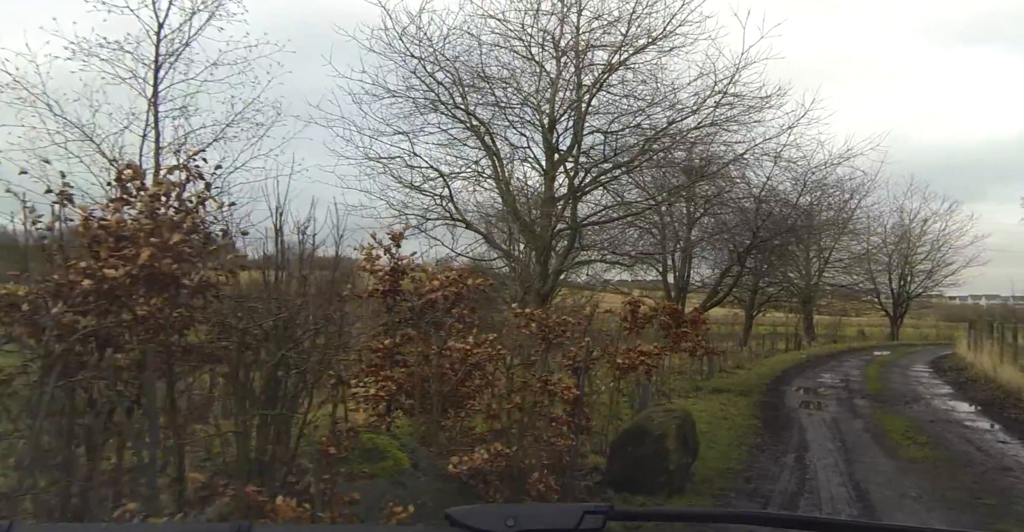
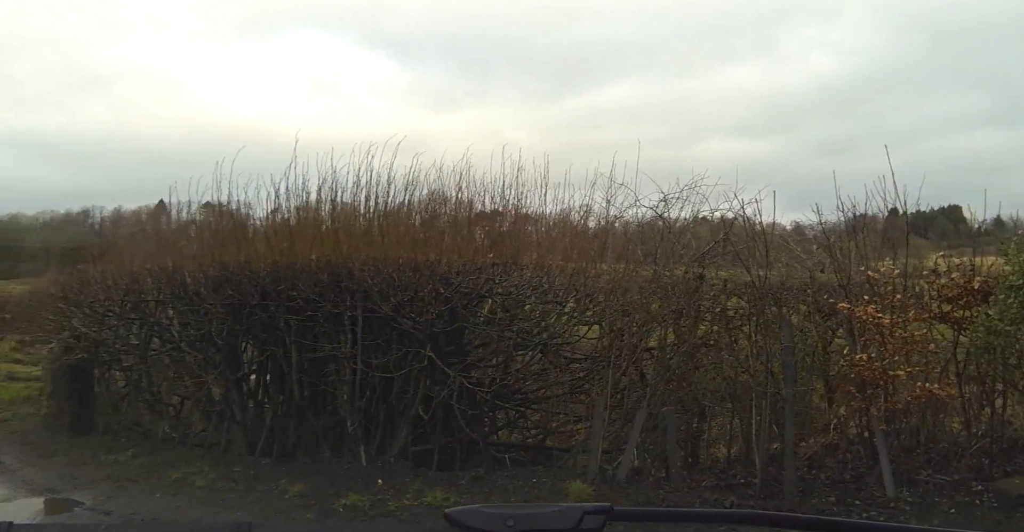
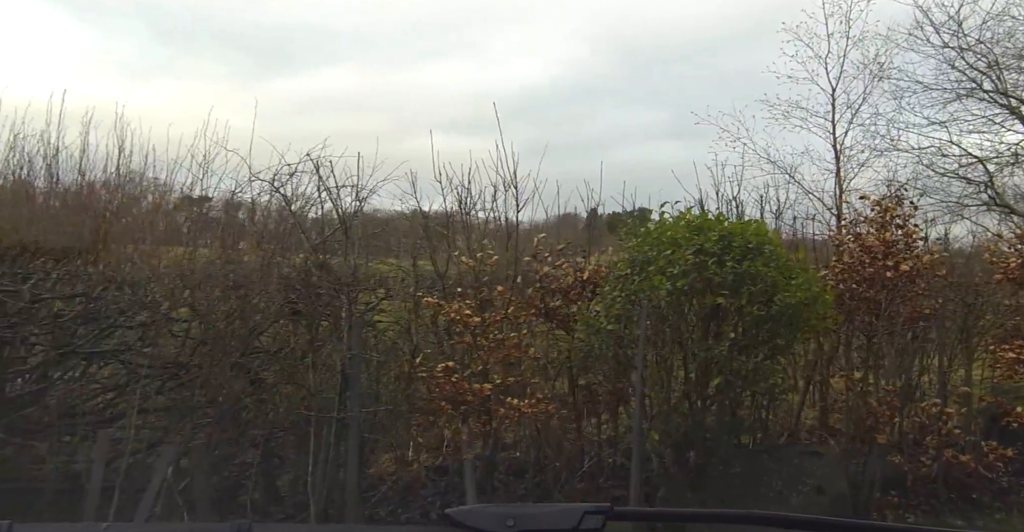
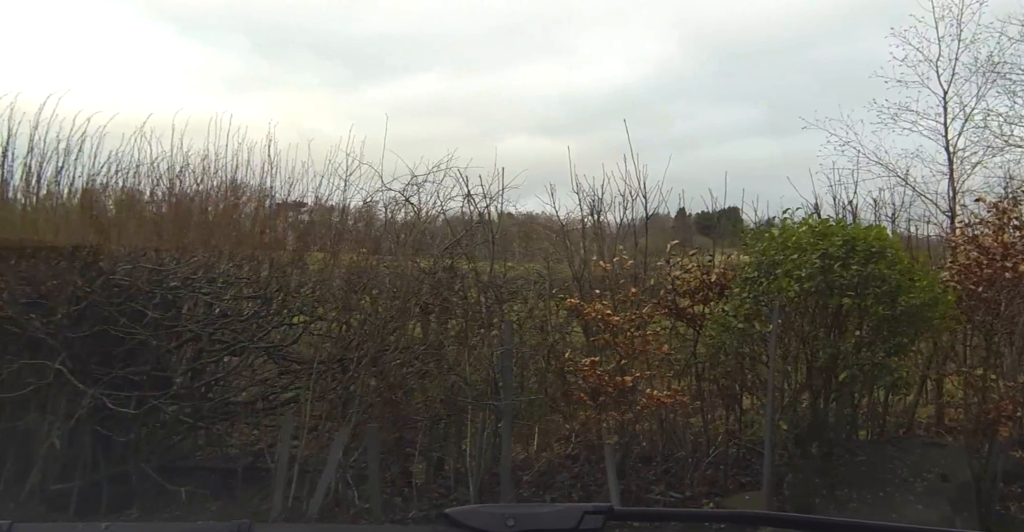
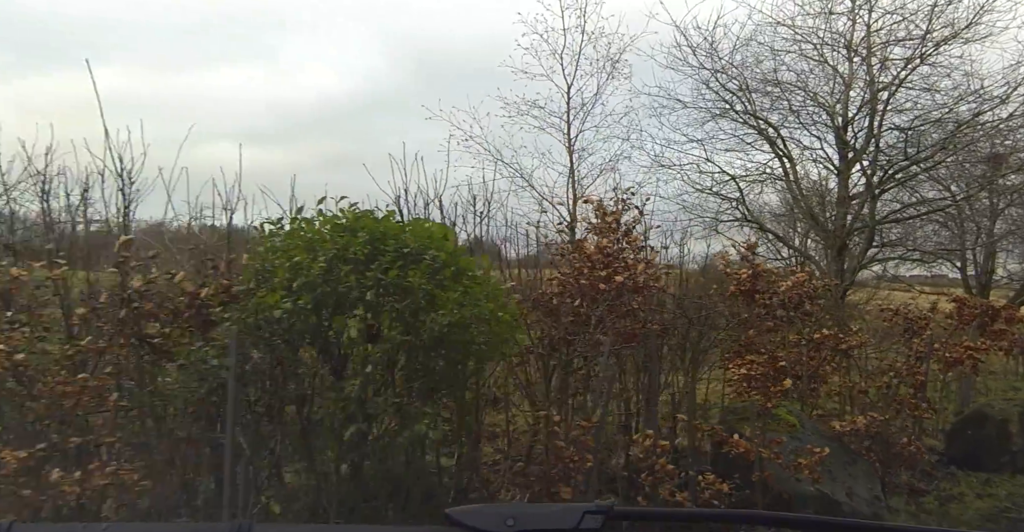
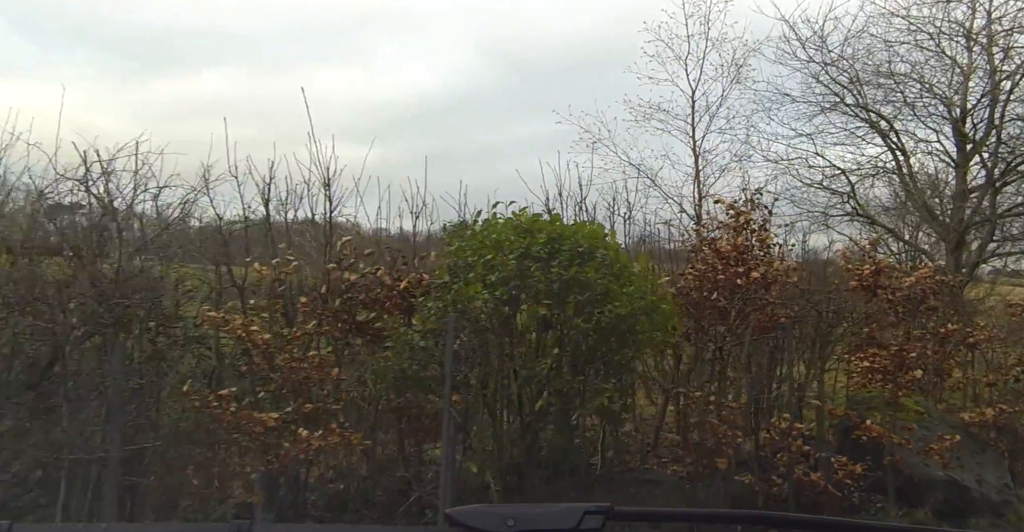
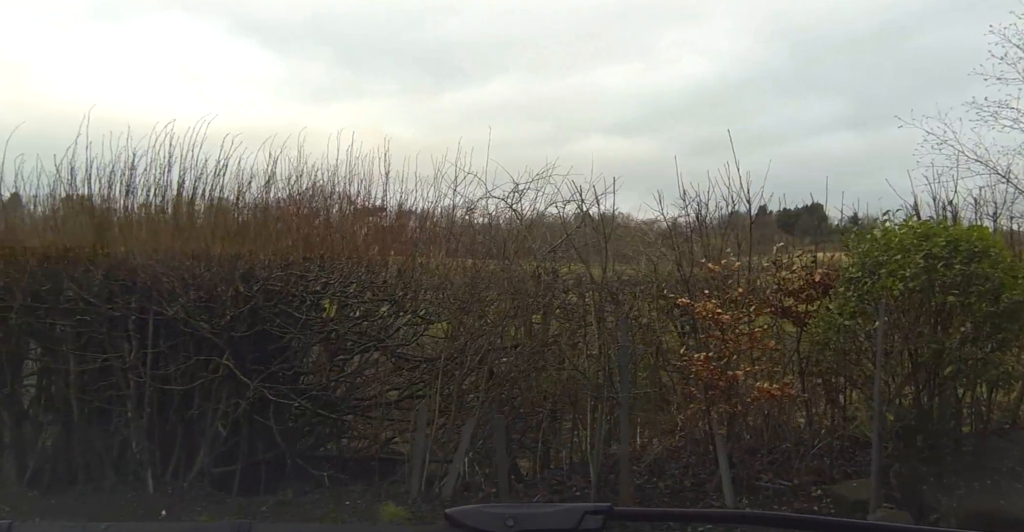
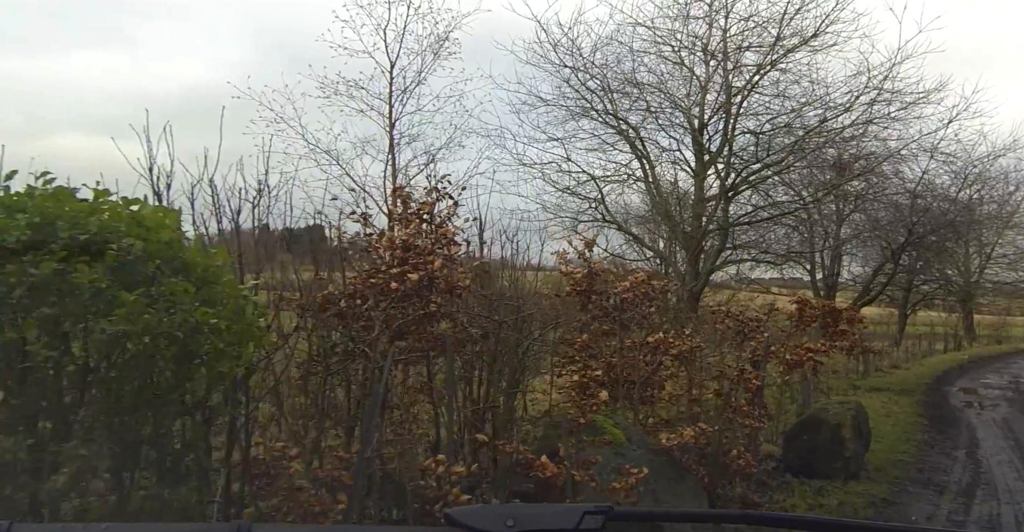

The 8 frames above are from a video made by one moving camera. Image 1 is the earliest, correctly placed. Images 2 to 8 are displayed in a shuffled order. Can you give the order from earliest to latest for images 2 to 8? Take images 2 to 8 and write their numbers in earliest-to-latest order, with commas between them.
8, 5, 6, 3, 4, 7, 2
